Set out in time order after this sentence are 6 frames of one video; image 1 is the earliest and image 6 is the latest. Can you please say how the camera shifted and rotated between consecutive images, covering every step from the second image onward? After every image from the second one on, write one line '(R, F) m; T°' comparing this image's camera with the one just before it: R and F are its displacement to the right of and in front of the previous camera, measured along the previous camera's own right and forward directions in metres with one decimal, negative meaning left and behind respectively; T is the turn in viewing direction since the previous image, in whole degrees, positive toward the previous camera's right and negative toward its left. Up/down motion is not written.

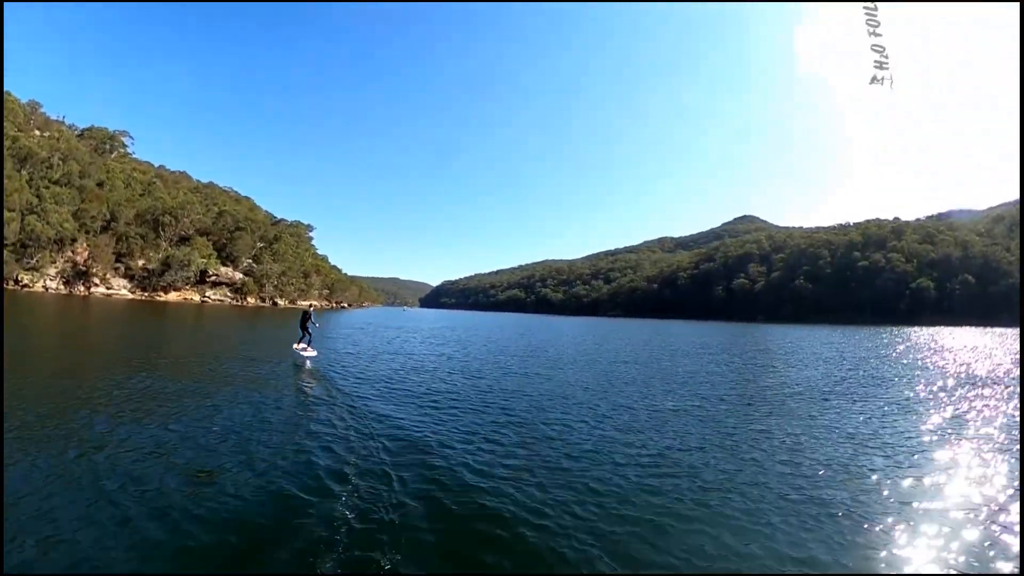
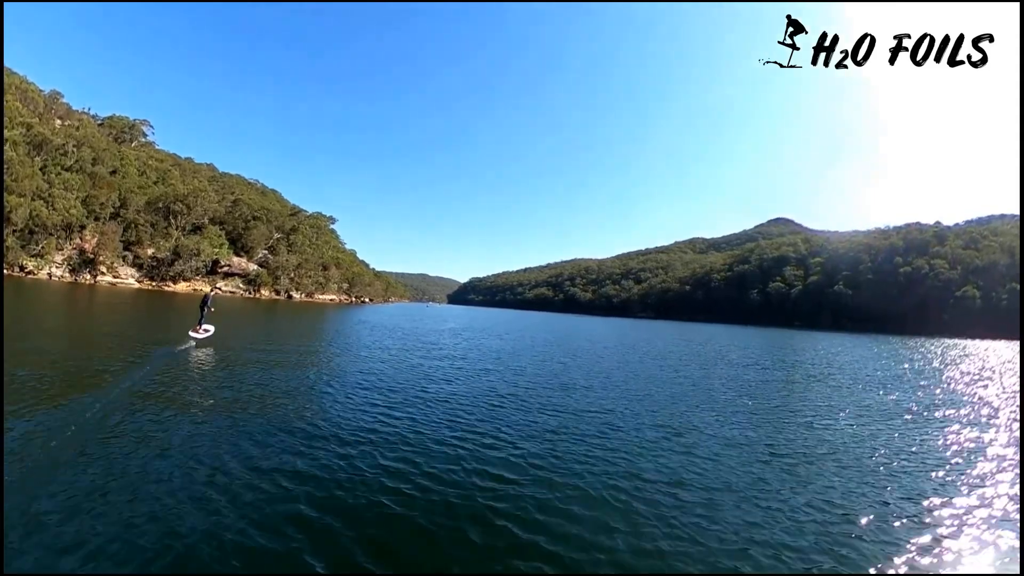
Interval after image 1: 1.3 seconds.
(+0.1, +3.3) m; -3°
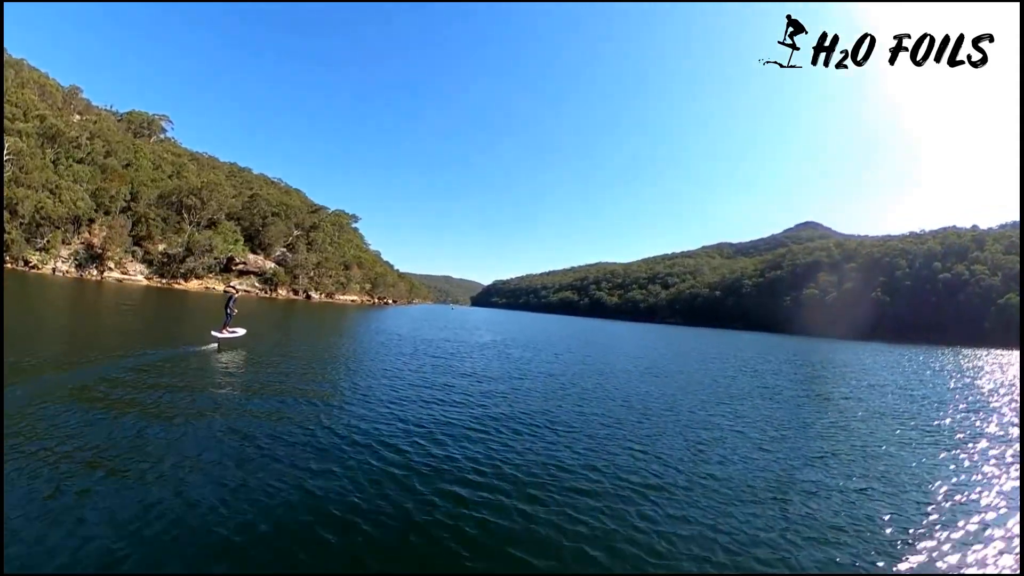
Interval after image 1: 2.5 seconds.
(-0.9, +3.5) m; -3°
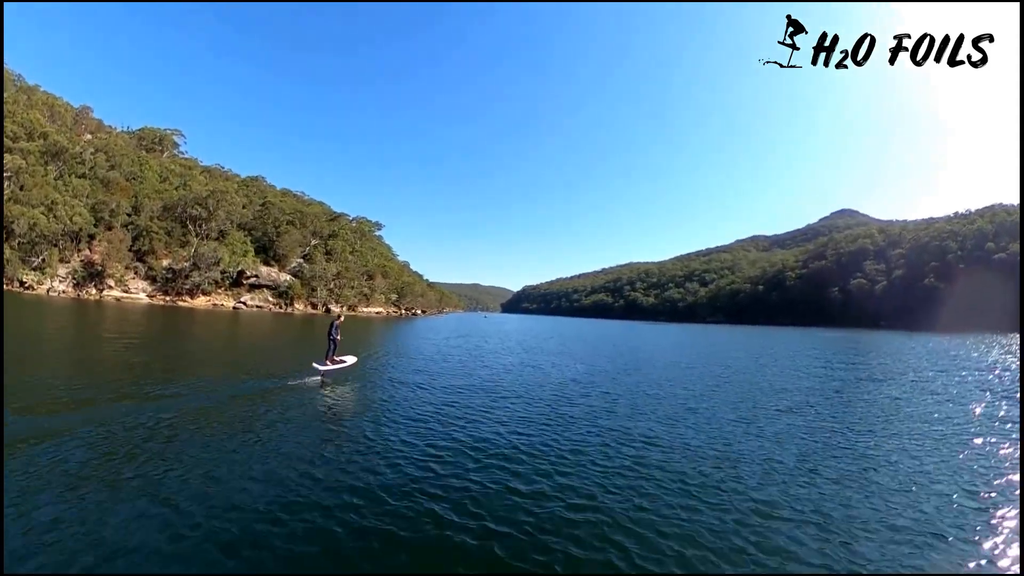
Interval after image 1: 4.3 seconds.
(-0.7, +4.6) m; -4°
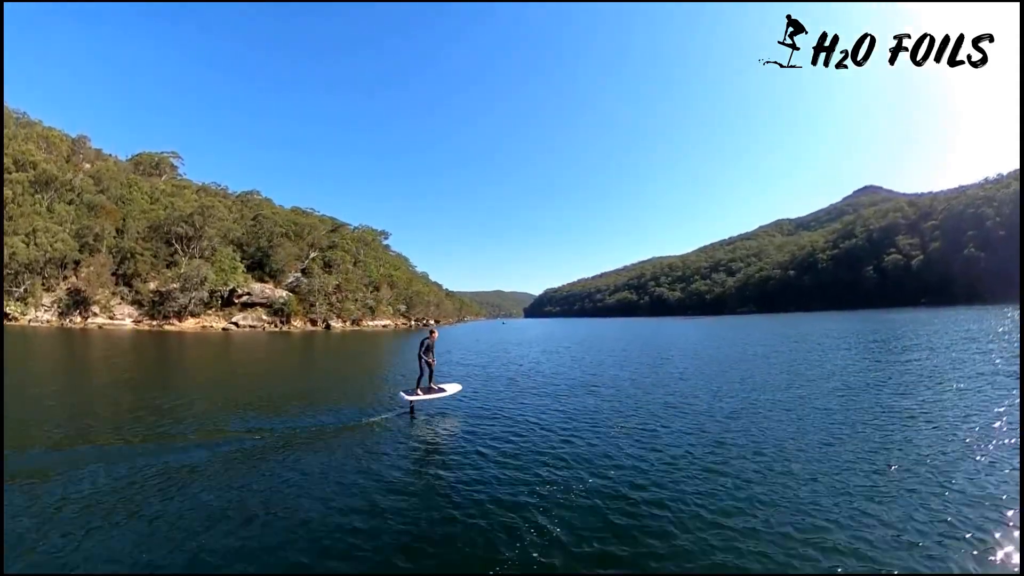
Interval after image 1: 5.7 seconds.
(+0.9, +3.0) m; -3°
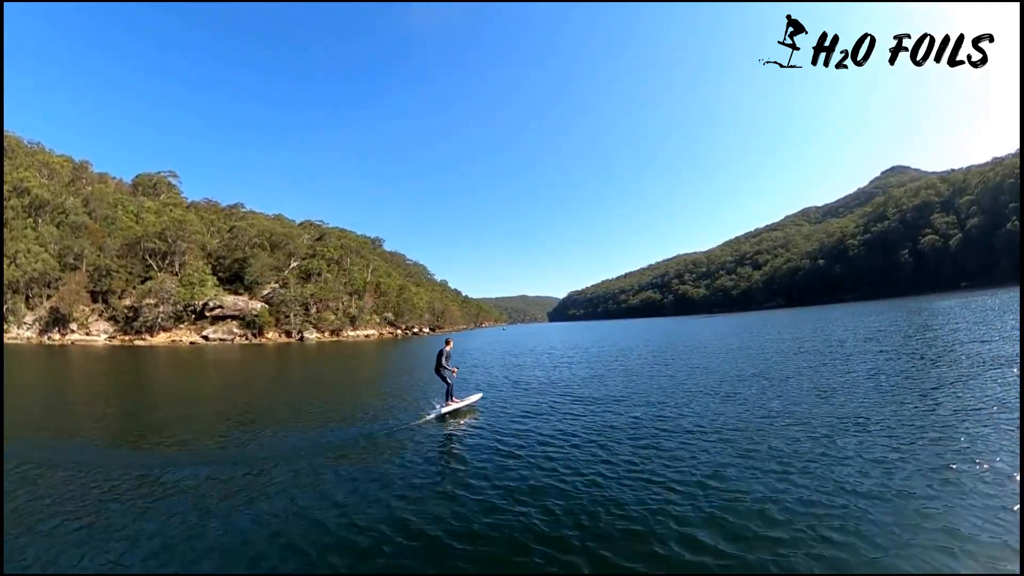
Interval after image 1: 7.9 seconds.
(+4.0, +1.2) m; -4°
